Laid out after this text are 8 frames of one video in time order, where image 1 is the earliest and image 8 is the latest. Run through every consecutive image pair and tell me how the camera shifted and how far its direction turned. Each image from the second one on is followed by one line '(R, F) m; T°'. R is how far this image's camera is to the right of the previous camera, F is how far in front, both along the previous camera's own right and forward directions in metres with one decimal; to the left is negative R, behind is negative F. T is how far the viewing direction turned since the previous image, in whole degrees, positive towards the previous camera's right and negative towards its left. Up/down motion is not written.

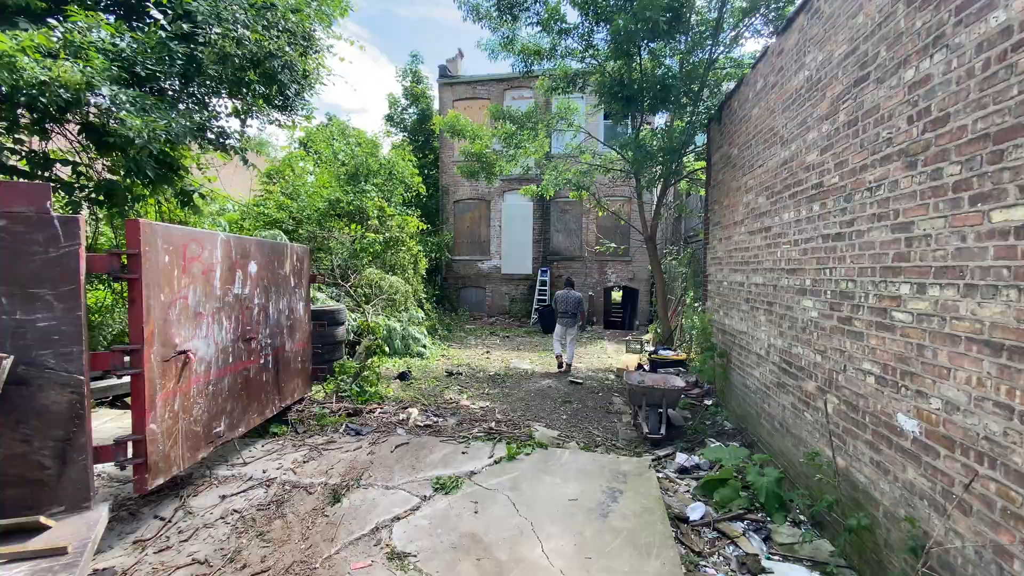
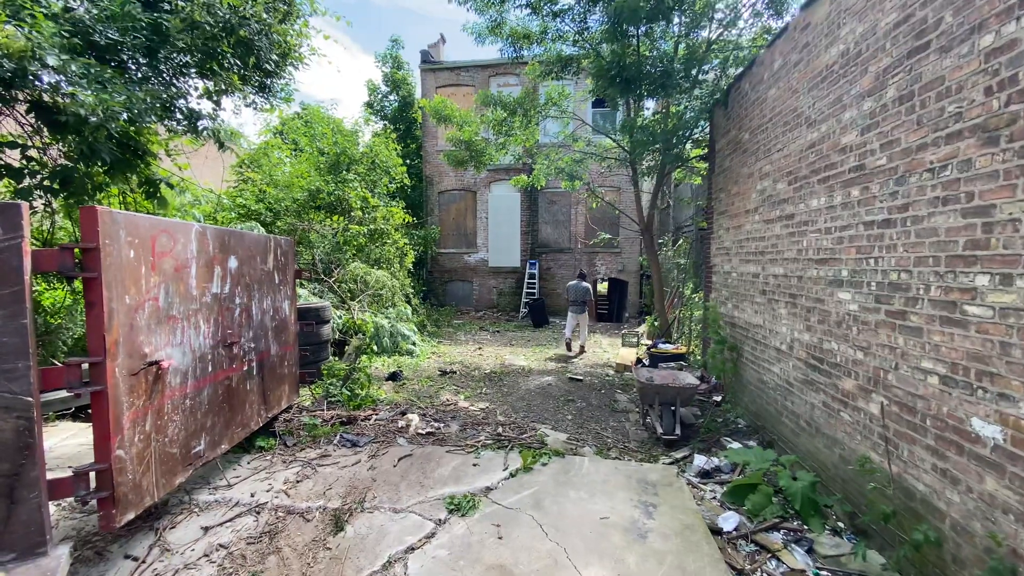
(-0.2, +0.3) m; +2°
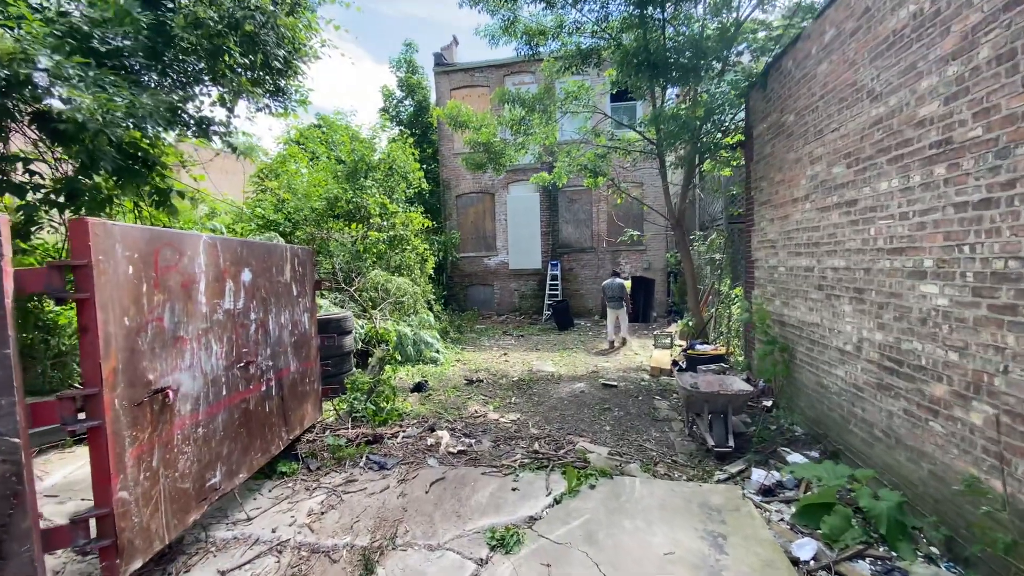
(-0.1, +0.3) m; -2°
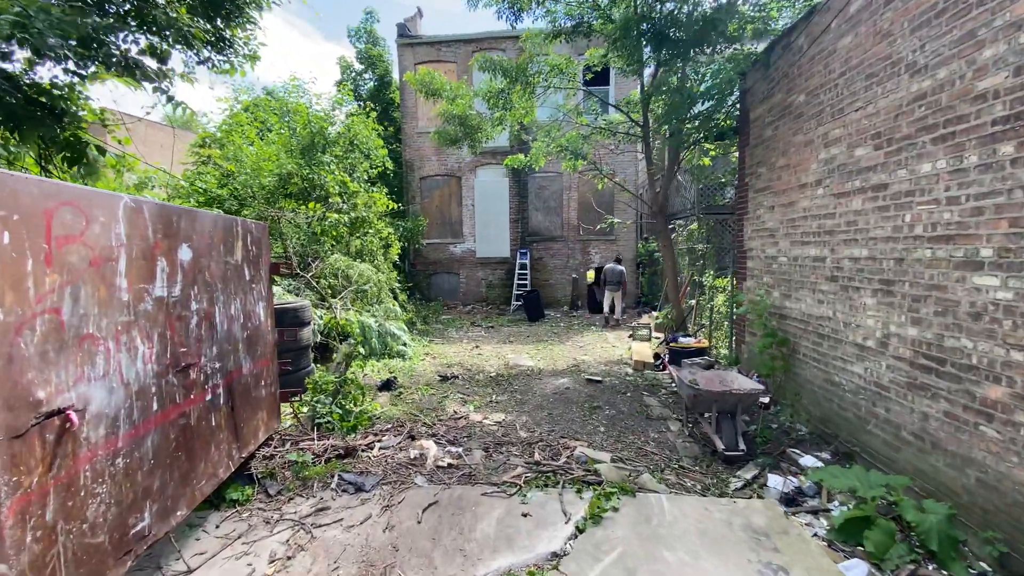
(-0.3, +0.5) m; +5°
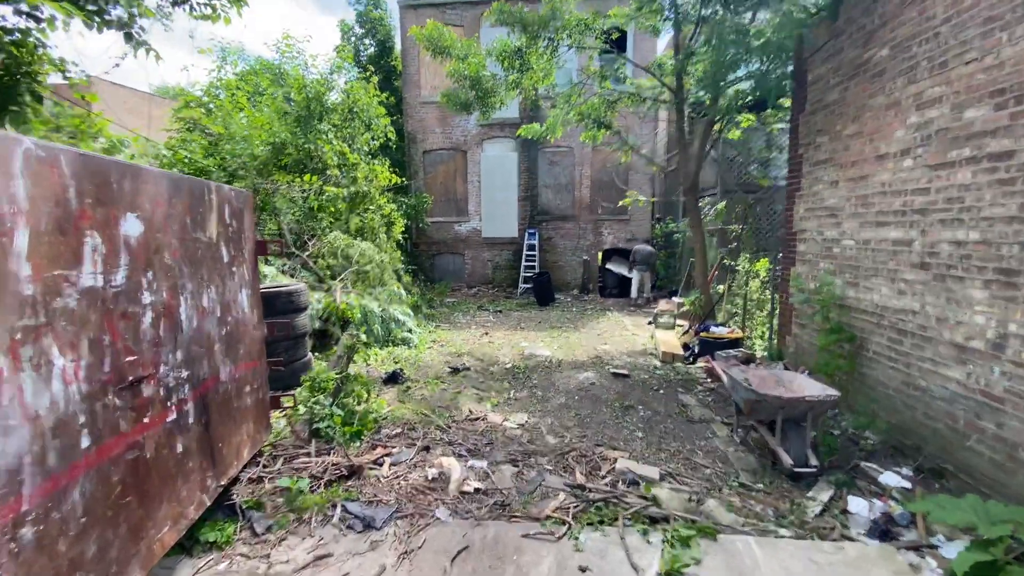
(-0.2, +0.6) m; 0°
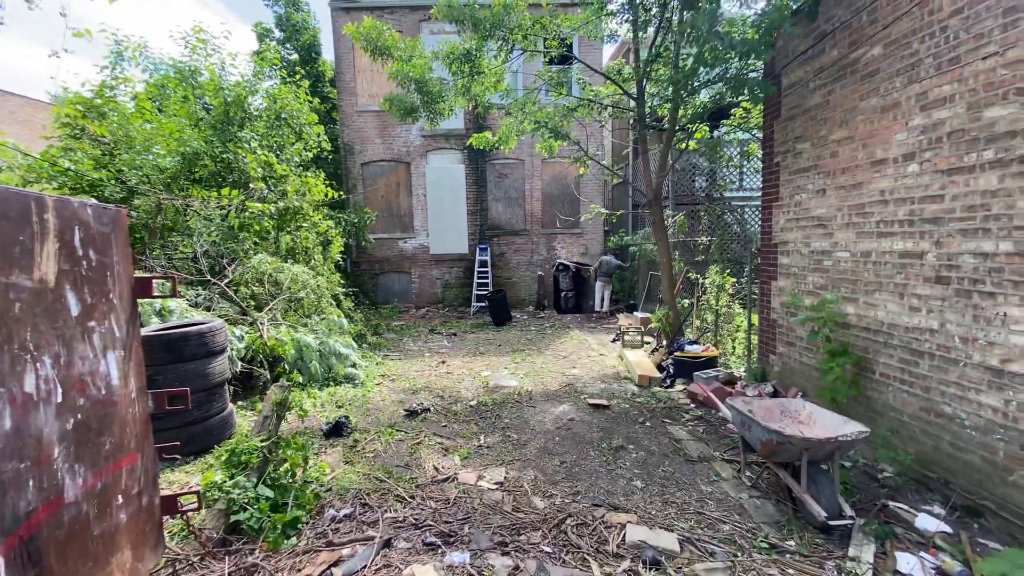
(-0.2, +0.7) m; +7°
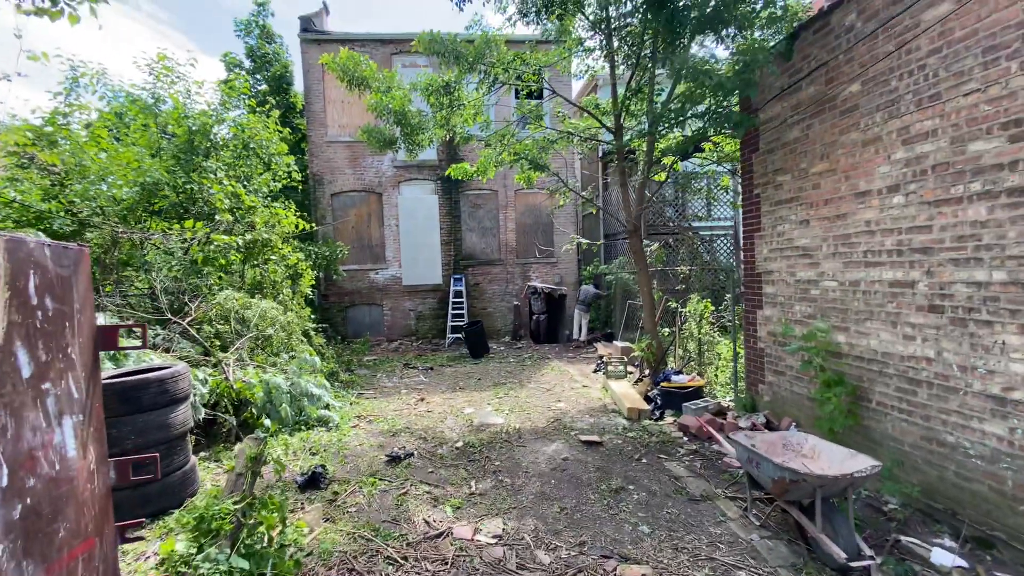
(-0.2, +0.2) m; +4°
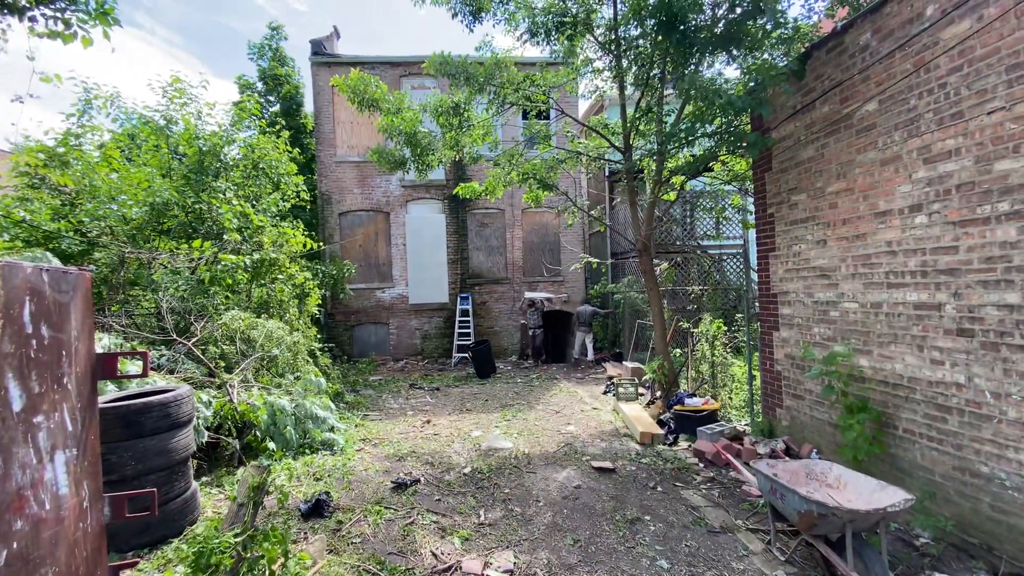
(0.0, +0.1) m; -1°
